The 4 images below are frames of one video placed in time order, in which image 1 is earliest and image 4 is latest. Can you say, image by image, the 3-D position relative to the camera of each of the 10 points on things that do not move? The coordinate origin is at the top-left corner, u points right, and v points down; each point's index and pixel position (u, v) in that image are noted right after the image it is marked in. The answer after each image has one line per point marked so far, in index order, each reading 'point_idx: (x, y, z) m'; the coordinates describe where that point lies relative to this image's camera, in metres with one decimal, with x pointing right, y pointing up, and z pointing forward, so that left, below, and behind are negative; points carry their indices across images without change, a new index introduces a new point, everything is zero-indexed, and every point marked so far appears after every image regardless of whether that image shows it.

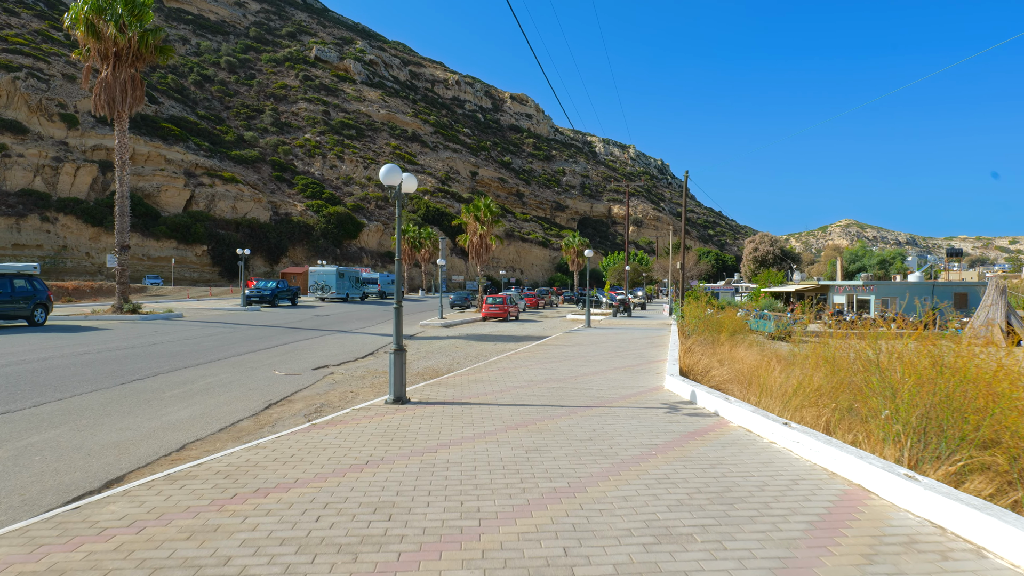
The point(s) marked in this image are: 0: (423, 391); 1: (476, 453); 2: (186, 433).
0: (-1.2, -1.4, +8.3) m
1: (-0.3, -1.4, +5.1) m
2: (-3.6, -1.6, +6.8) m
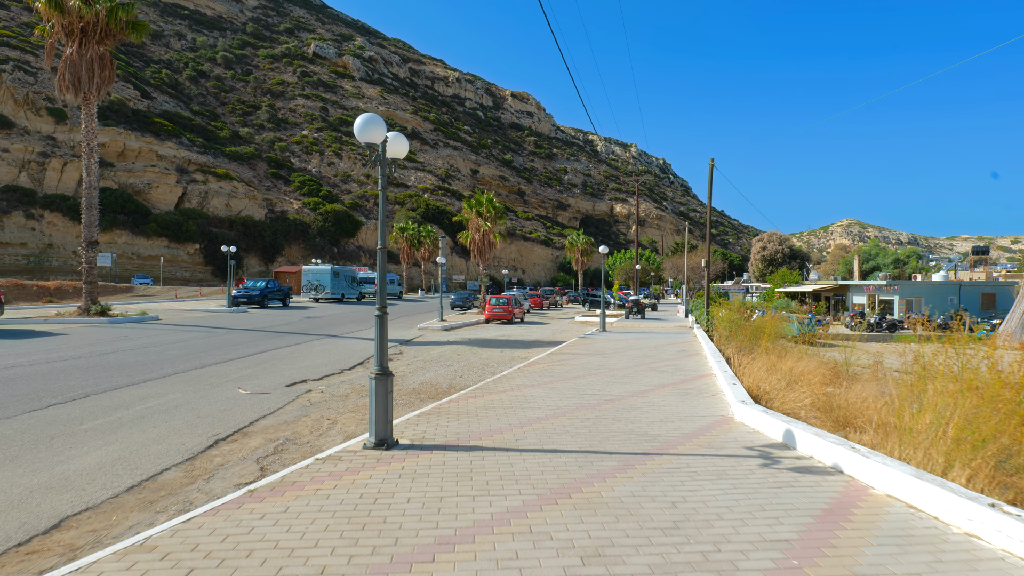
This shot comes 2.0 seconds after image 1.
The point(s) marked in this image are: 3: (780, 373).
0: (-1.0, -1.4, +6.3) m
1: (-0.1, -1.4, +3.0) m
2: (-3.3, -1.6, +4.7) m
3: (+4.1, -1.3, +9.6) m
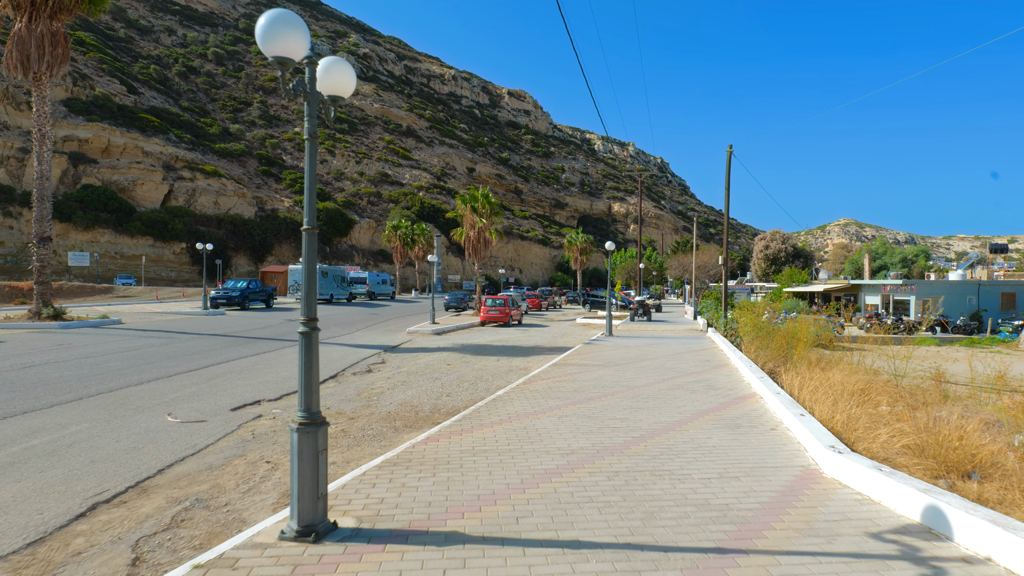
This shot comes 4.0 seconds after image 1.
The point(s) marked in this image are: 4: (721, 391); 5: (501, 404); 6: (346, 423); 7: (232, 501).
0: (-1.0, -1.4, +4.4) m
1: (0.0, -1.4, +1.2) m
2: (-3.3, -1.6, +2.8) m
3: (+4.1, -1.3, +7.7) m
4: (+2.8, -1.4, +8.5) m
5: (-0.2, -1.5, +7.8) m
6: (-2.1, -1.7, +7.8) m
7: (-2.2, -1.7, +4.9) m
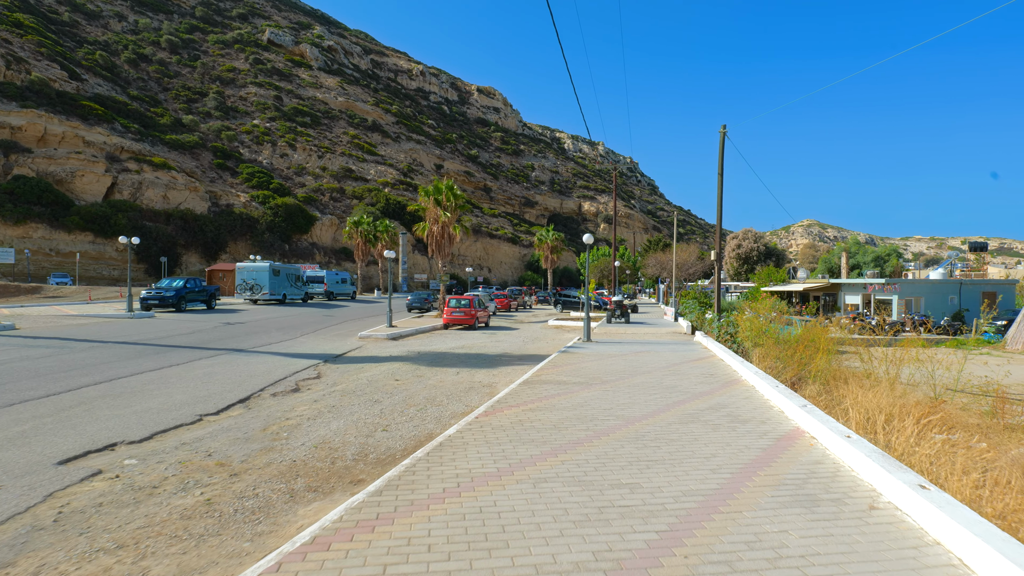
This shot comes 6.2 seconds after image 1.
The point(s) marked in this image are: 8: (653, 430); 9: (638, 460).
0: (-1.2, -1.4, +2.0) m
1: (-0.1, -1.3, -1.2) m
2: (-3.5, -1.6, +0.3) m
3: (+3.7, -1.3, +5.5) m
4: (+2.4, -1.4, +6.2) m
5: (-0.6, -1.4, +5.5) m
6: (-2.5, -1.7, +5.4) m
7: (-2.5, -1.7, +2.5) m
8: (+1.3, -1.4, +6.1) m
9: (+1.0, -1.4, +5.1) m
